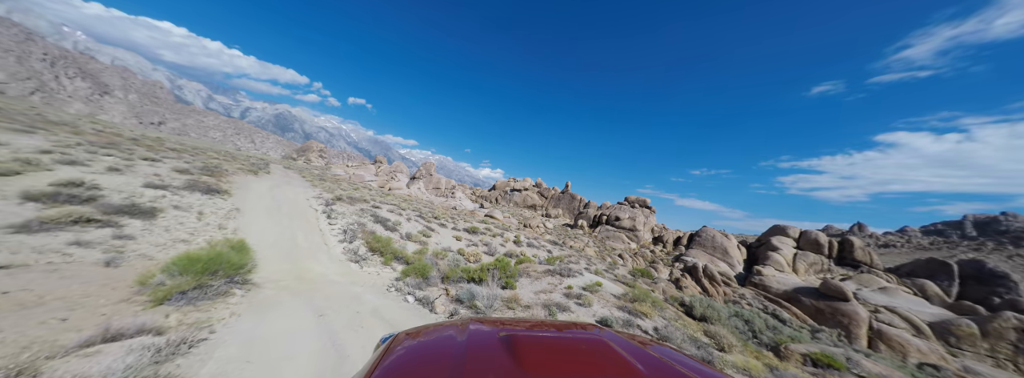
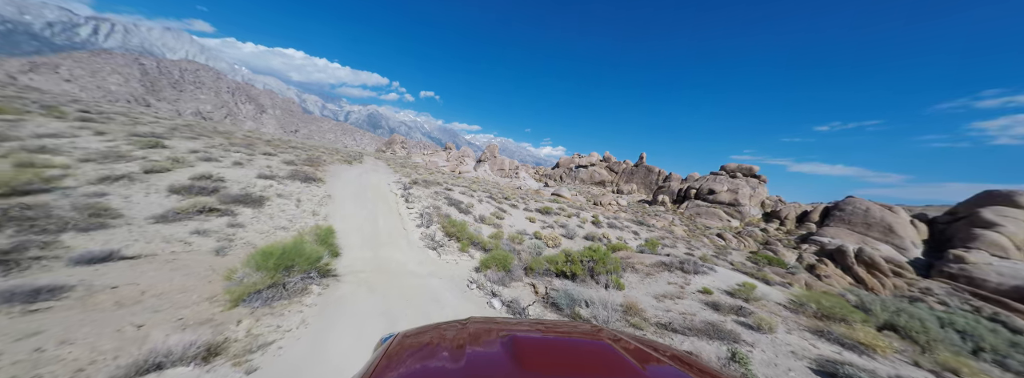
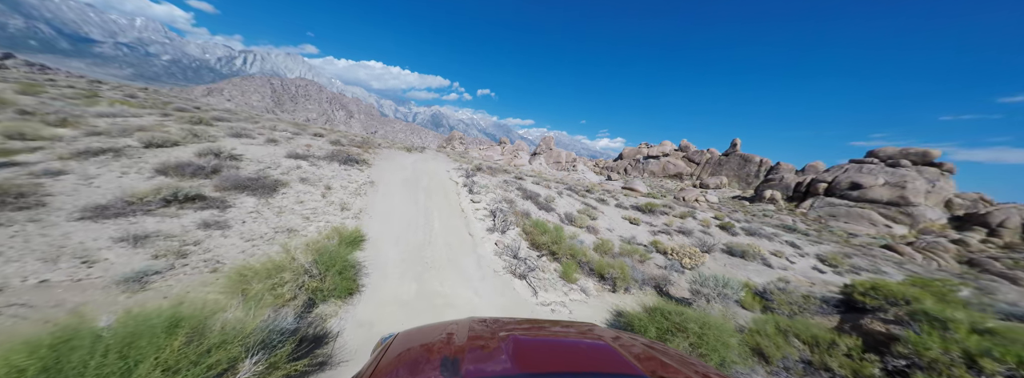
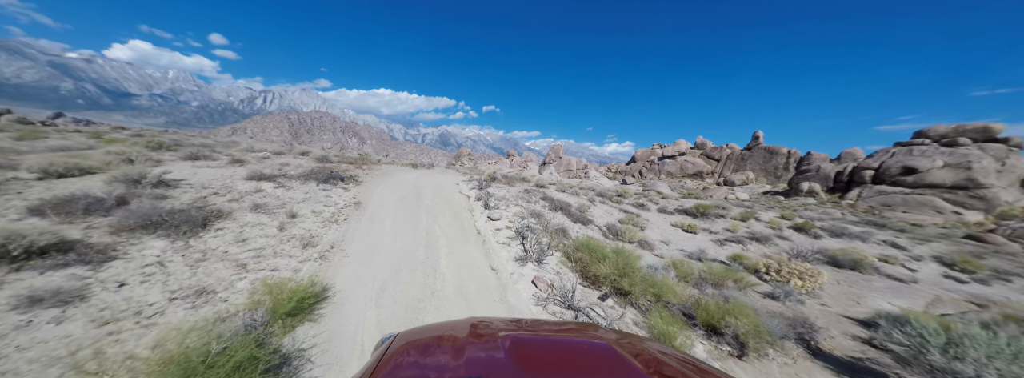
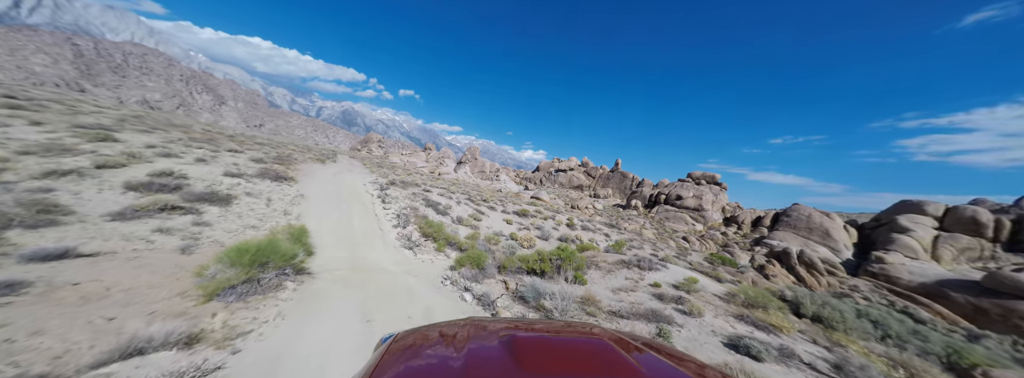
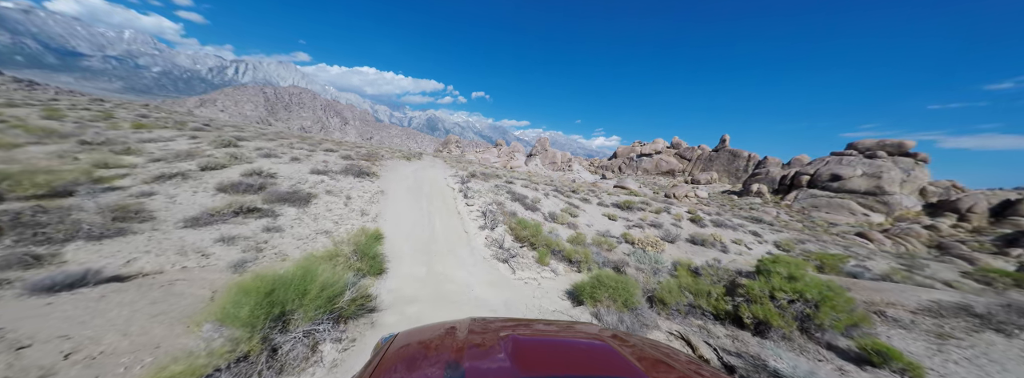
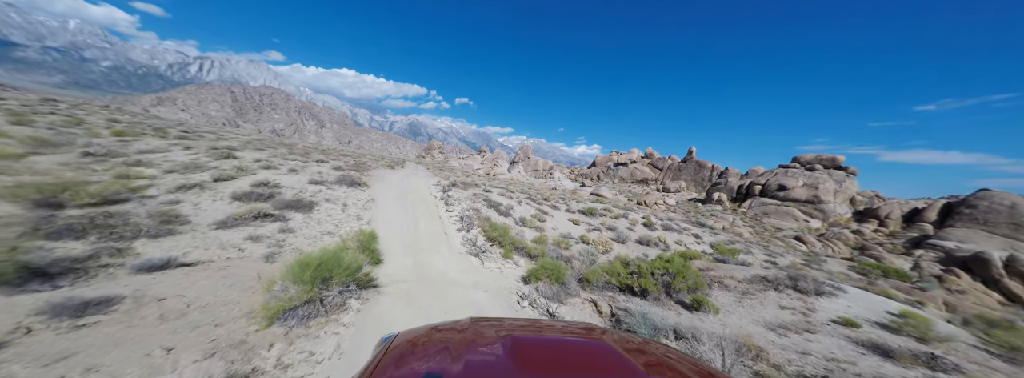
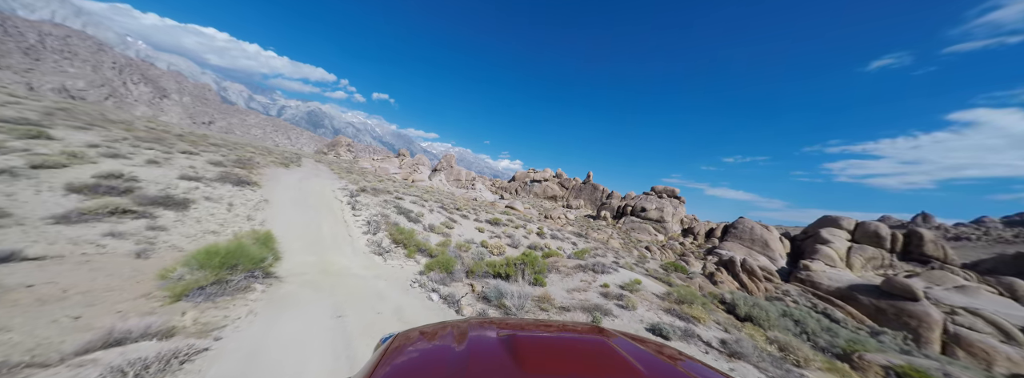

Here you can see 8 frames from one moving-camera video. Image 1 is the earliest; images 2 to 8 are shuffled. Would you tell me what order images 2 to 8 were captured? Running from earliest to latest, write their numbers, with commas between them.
8, 5, 2, 7, 6, 3, 4
